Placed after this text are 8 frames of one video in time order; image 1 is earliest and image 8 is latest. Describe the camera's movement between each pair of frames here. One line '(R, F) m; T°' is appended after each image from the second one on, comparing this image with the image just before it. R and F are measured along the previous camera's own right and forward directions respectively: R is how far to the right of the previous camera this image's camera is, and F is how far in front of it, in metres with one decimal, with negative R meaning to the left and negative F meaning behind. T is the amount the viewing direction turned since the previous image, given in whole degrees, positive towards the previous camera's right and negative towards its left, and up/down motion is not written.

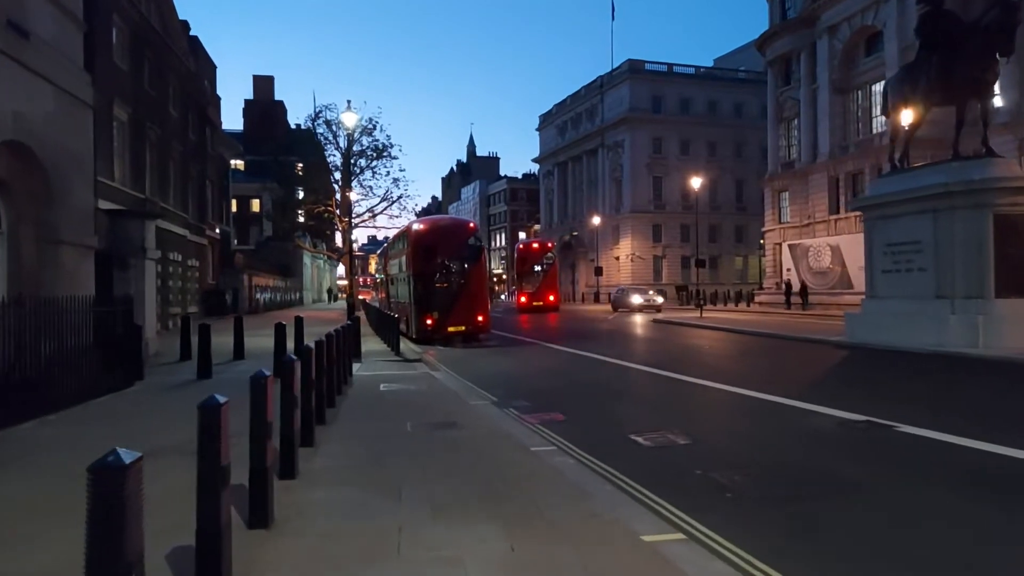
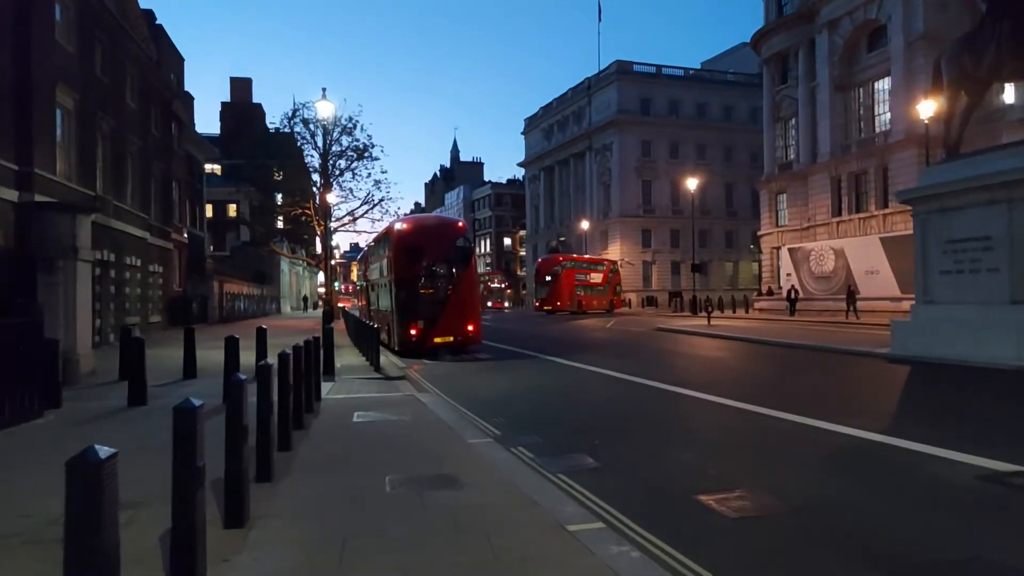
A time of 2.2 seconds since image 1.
(-0.3, +2.7) m; +1°
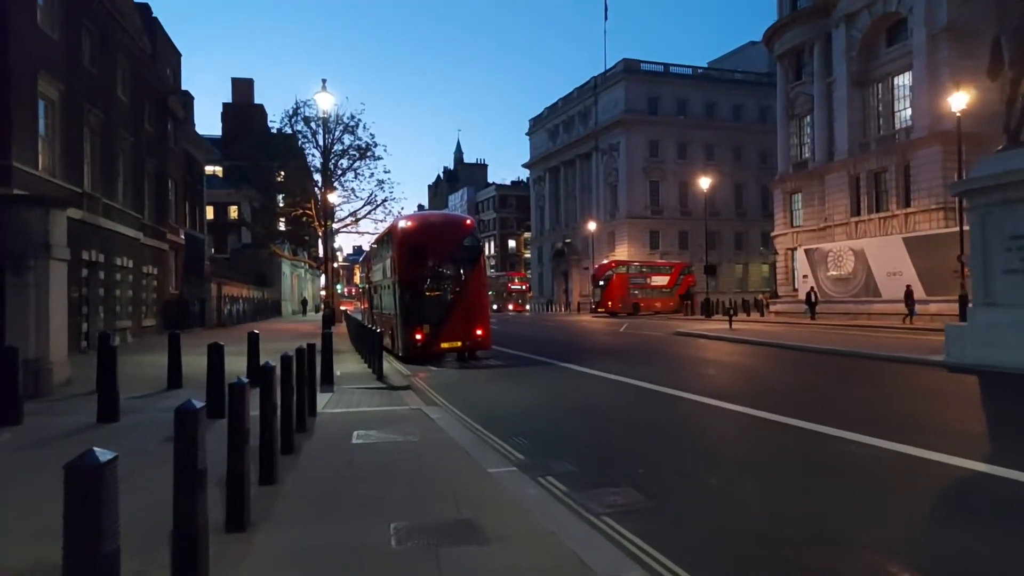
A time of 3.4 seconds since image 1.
(-0.2, +1.5) m; 0°
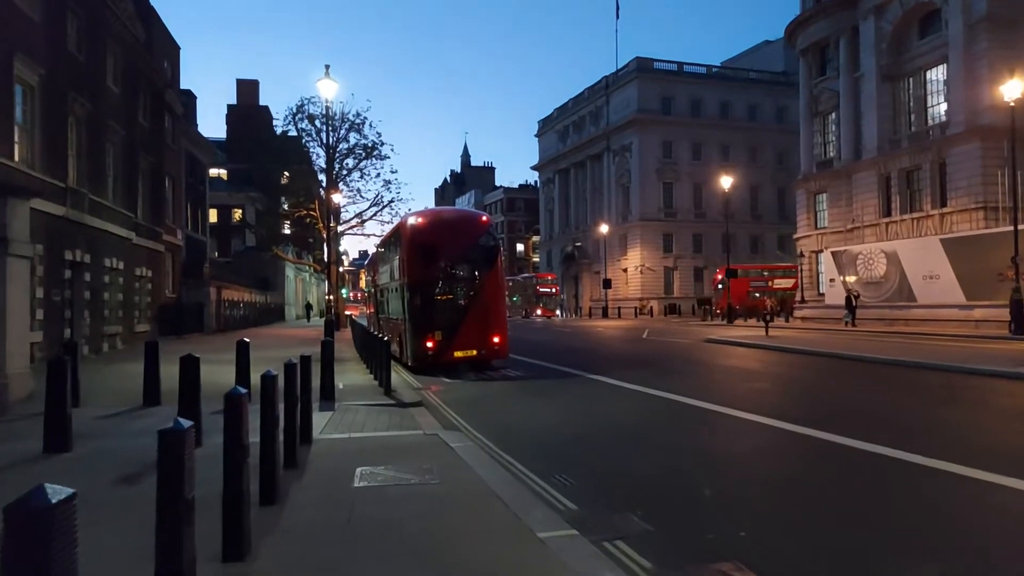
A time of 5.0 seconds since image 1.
(-0.4, +2.0) m; 0°
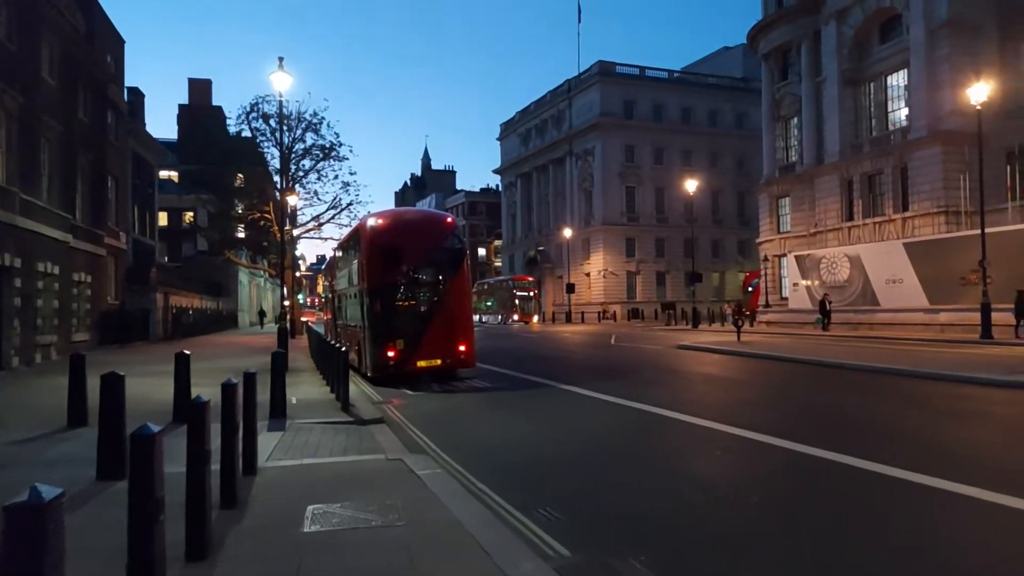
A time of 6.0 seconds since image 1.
(-0.1, +1.0) m; +3°
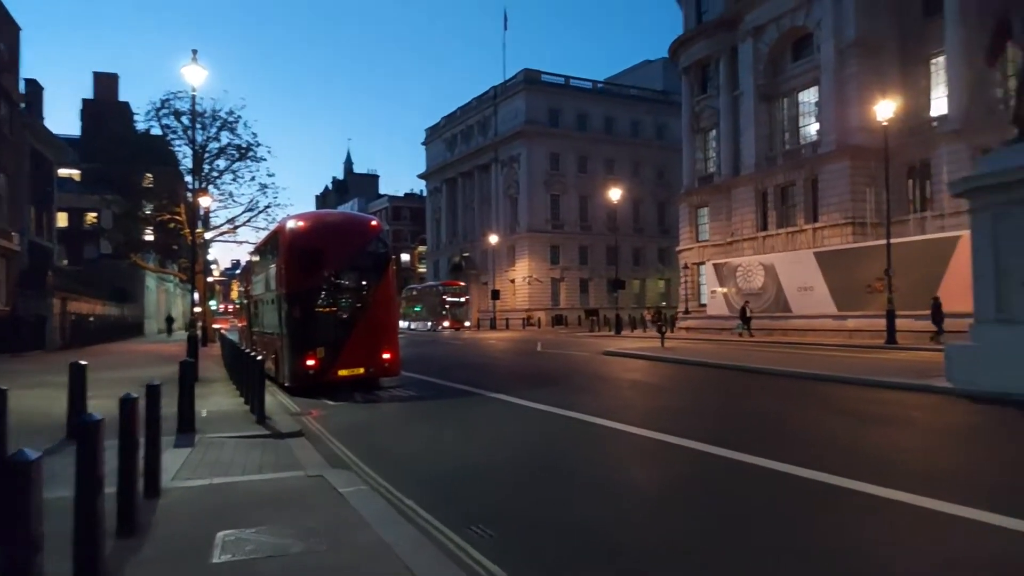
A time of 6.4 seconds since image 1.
(-0.1, +0.5) m; +5°
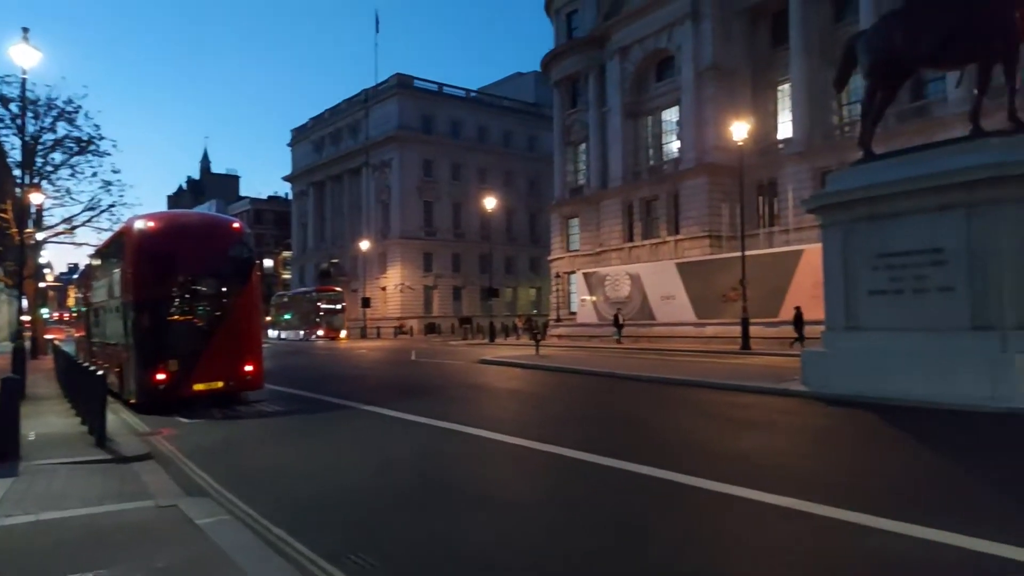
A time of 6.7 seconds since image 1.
(-0.1, +0.6) m; +9°
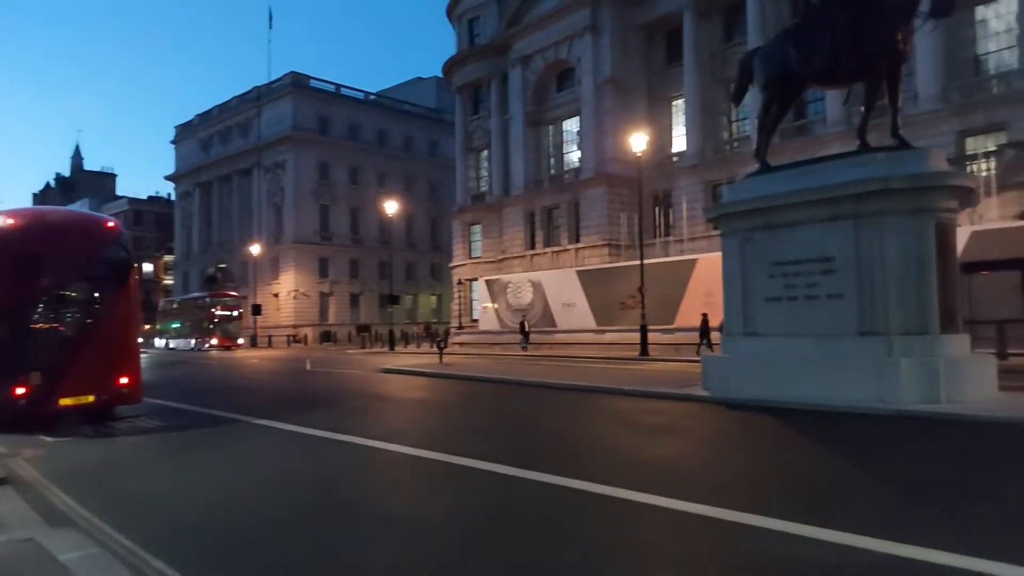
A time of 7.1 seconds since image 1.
(-0.1, +0.5) m; +7°
